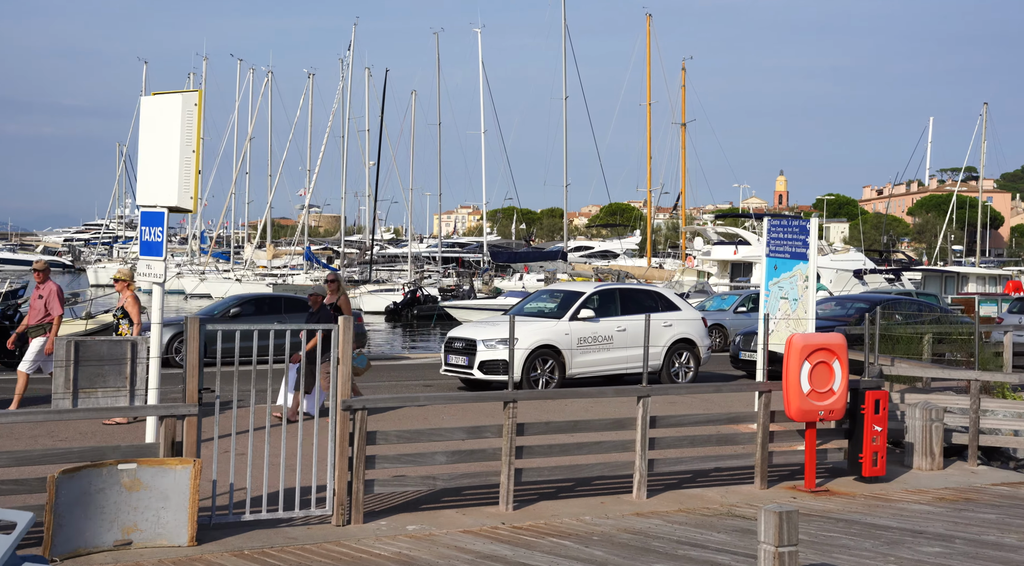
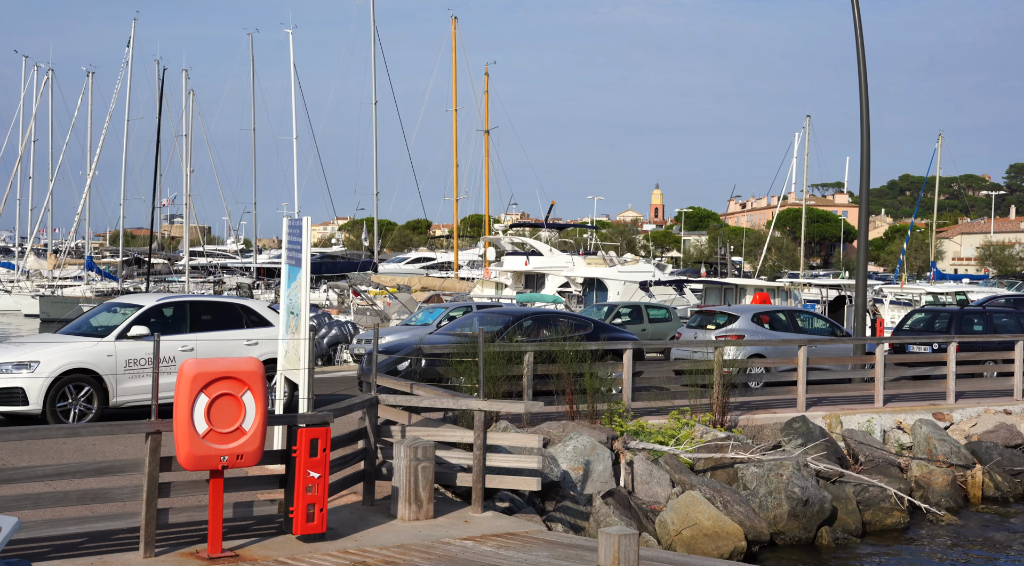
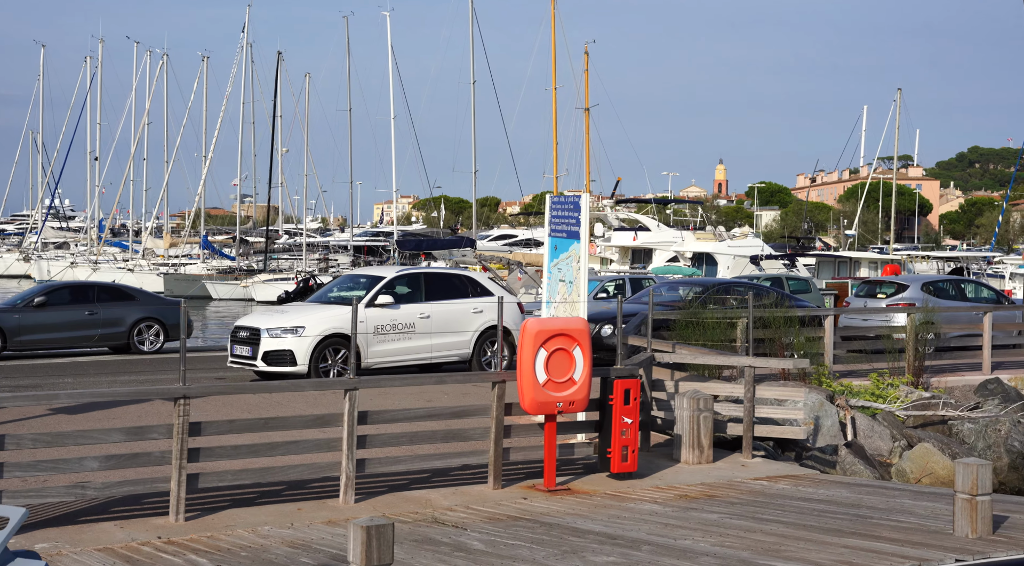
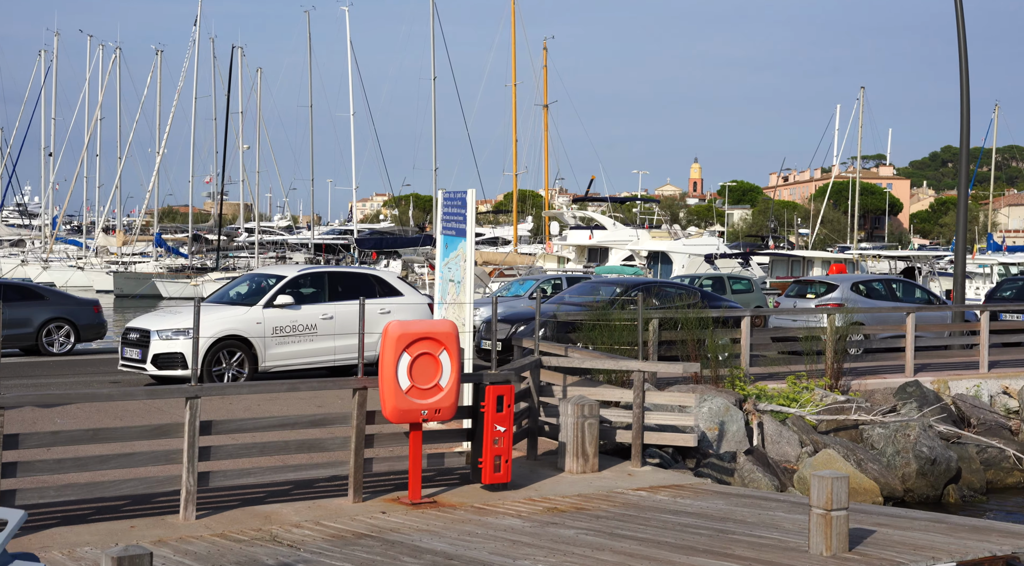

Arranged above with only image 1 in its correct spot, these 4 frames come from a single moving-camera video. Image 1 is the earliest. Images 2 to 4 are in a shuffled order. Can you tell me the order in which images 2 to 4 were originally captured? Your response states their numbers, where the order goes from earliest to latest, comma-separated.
3, 4, 2
